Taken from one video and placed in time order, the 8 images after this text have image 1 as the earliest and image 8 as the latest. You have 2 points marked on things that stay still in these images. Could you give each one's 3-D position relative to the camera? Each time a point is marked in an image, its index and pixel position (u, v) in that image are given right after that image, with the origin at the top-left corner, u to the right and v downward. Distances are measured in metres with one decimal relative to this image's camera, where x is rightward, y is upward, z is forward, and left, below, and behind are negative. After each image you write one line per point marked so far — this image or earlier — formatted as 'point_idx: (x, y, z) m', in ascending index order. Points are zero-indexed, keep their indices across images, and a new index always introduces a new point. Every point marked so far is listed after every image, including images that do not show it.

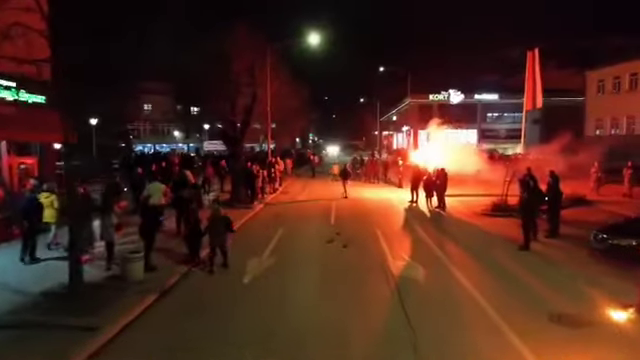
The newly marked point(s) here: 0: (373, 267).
0: (+1.1, -1.8, +14.2) m
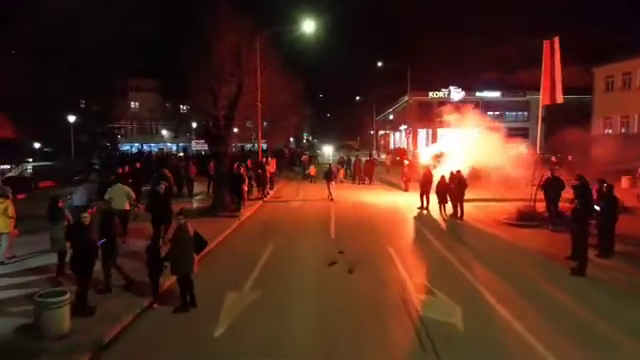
0: (+1.1, -1.9, +11.0) m
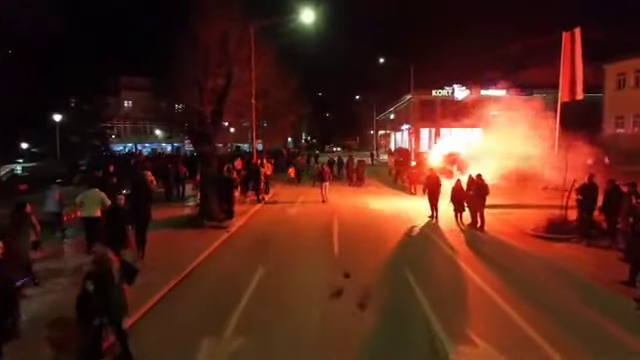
0: (+1.1, -2.0, +8.6) m
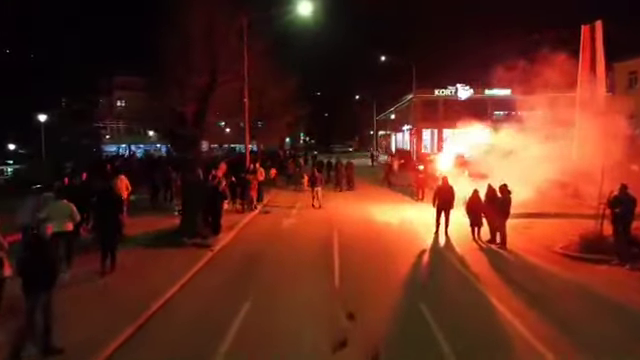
0: (+1.1, -2.3, +6.5) m
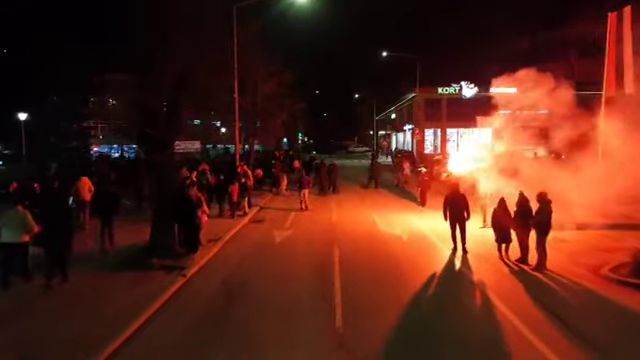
0: (+1.0, -2.4, +3.9) m
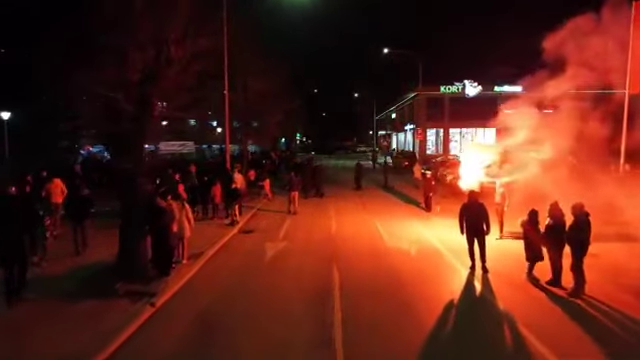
0: (+1.0, -2.5, +2.0) m
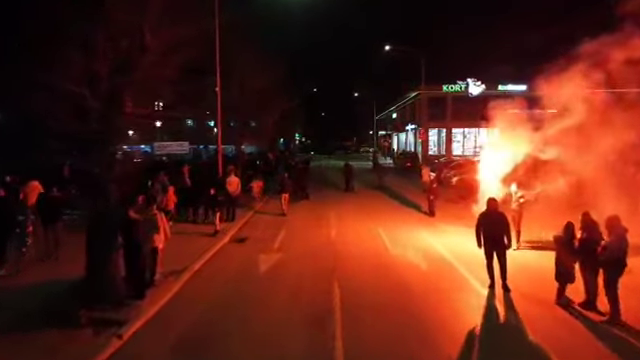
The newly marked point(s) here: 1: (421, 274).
0: (+1.0, -2.6, +0.5) m
1: (+1.9, -1.7, +13.1) m
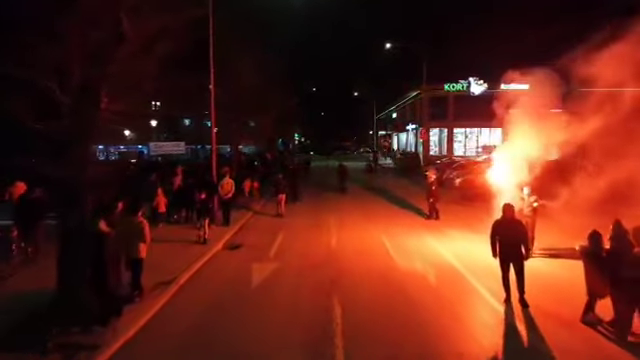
0: (+1.0, -2.7, -0.5) m
1: (+1.9, -1.8, +12.1) m
